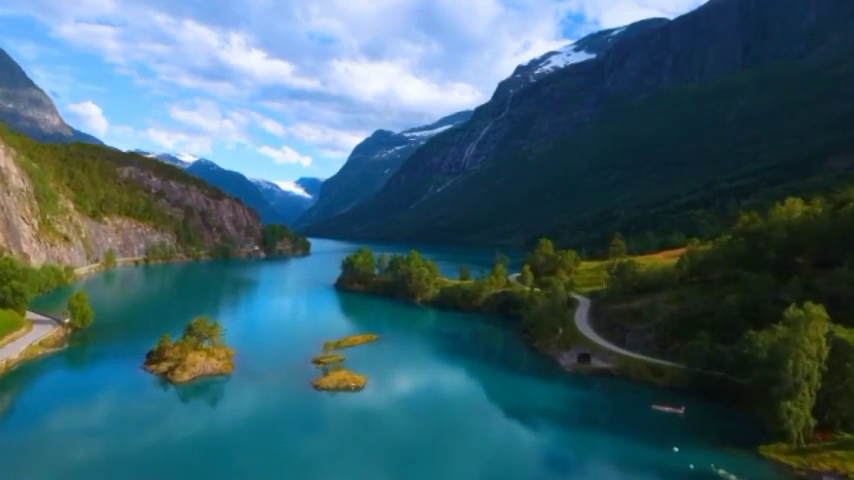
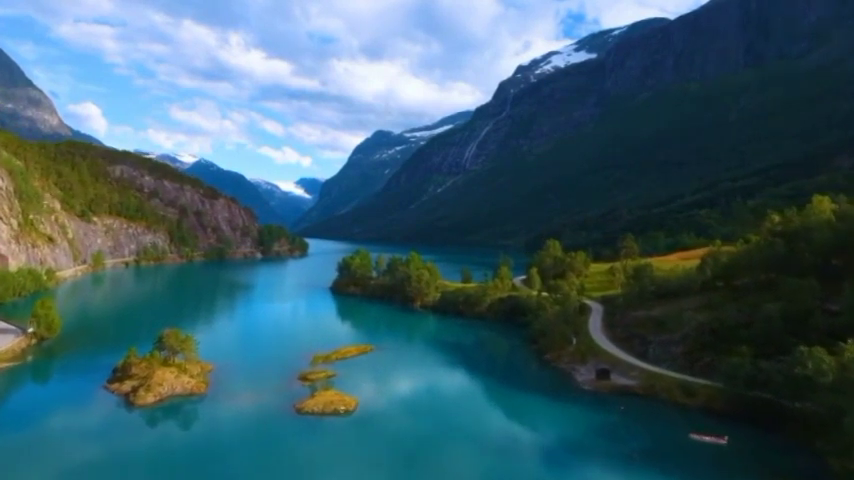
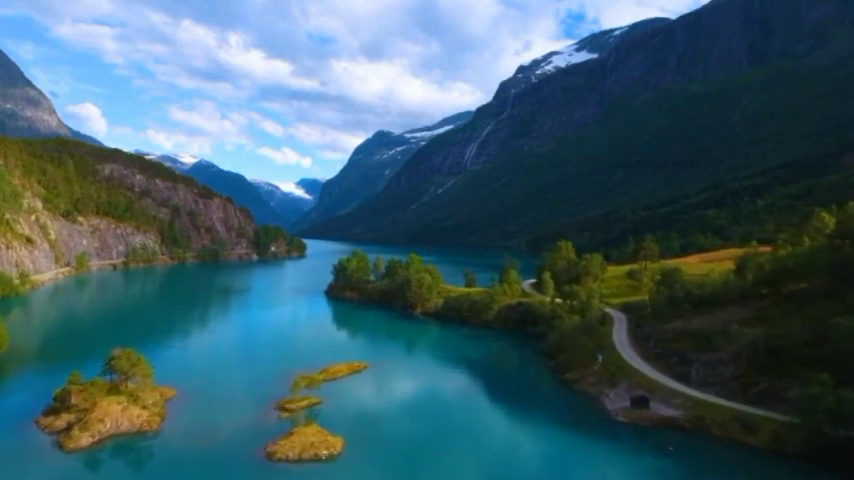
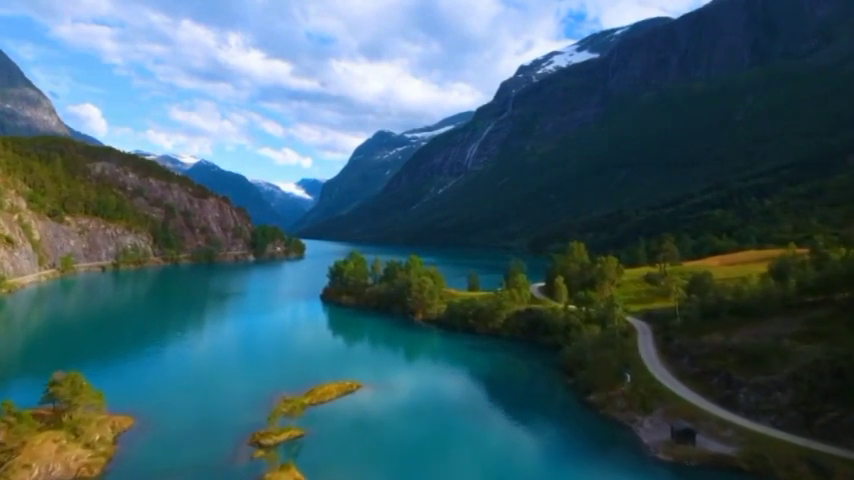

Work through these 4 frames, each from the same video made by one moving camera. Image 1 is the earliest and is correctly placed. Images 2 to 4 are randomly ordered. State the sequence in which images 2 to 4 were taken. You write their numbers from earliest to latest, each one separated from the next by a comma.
2, 3, 4
